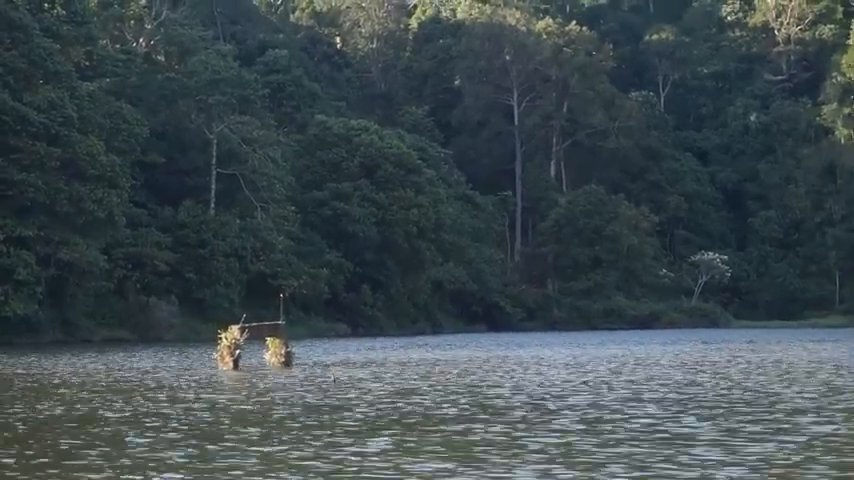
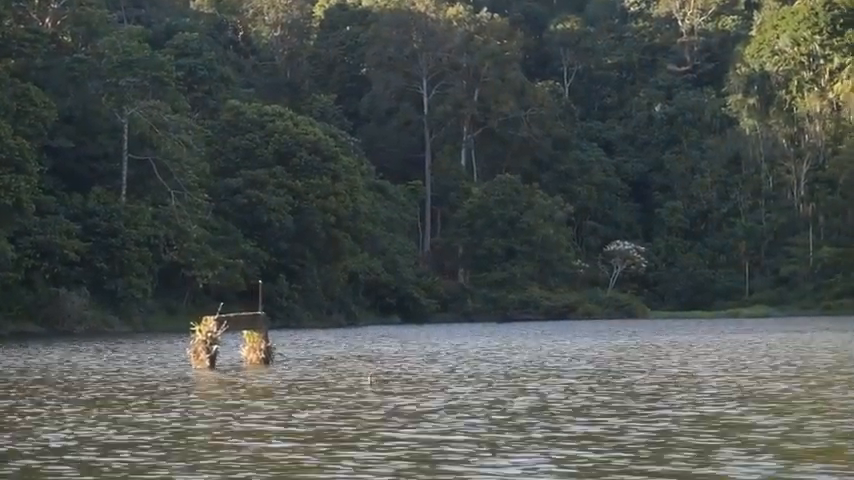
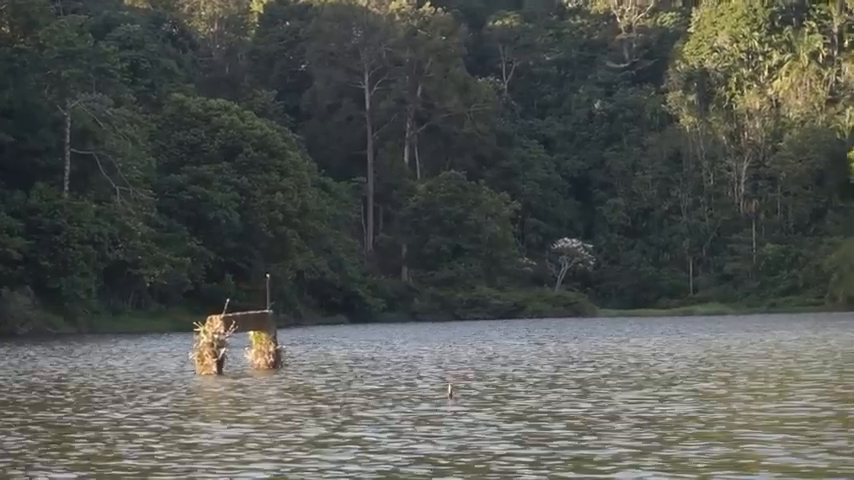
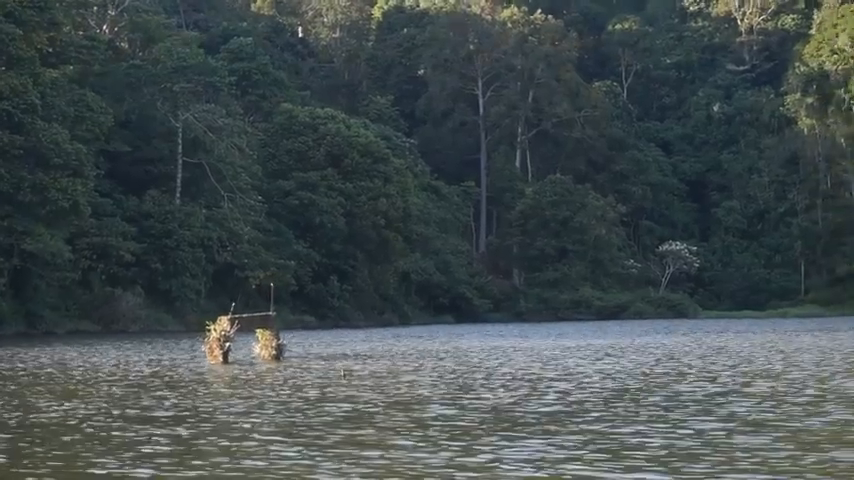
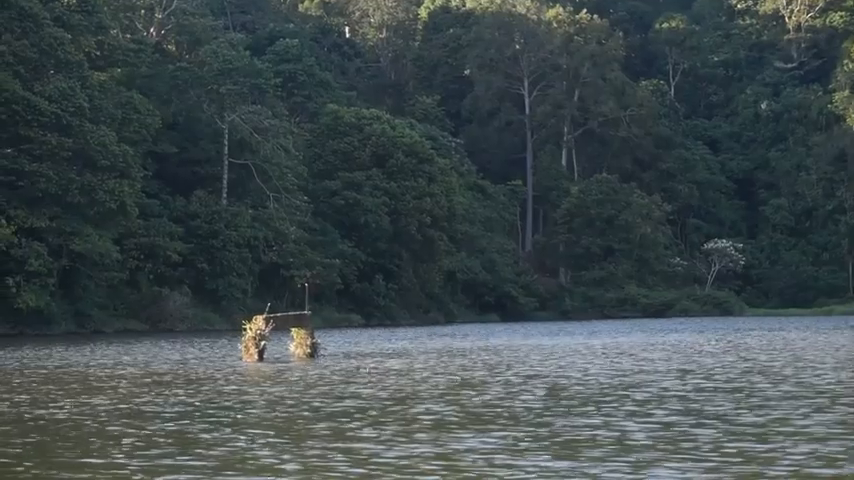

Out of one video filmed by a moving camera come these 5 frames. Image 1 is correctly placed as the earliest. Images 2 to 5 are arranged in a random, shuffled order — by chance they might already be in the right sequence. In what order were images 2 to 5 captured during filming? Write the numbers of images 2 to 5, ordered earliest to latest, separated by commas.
5, 4, 2, 3
